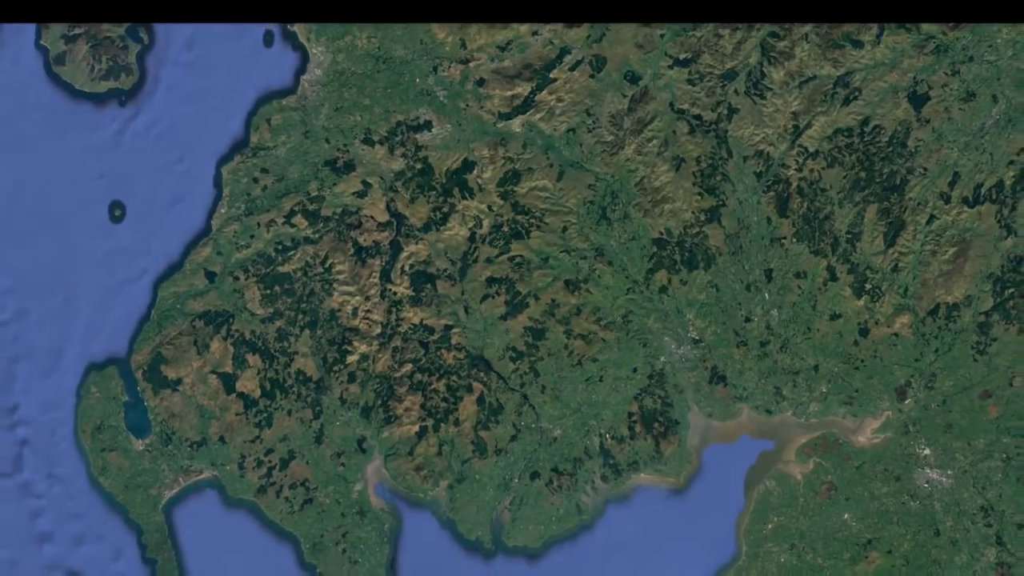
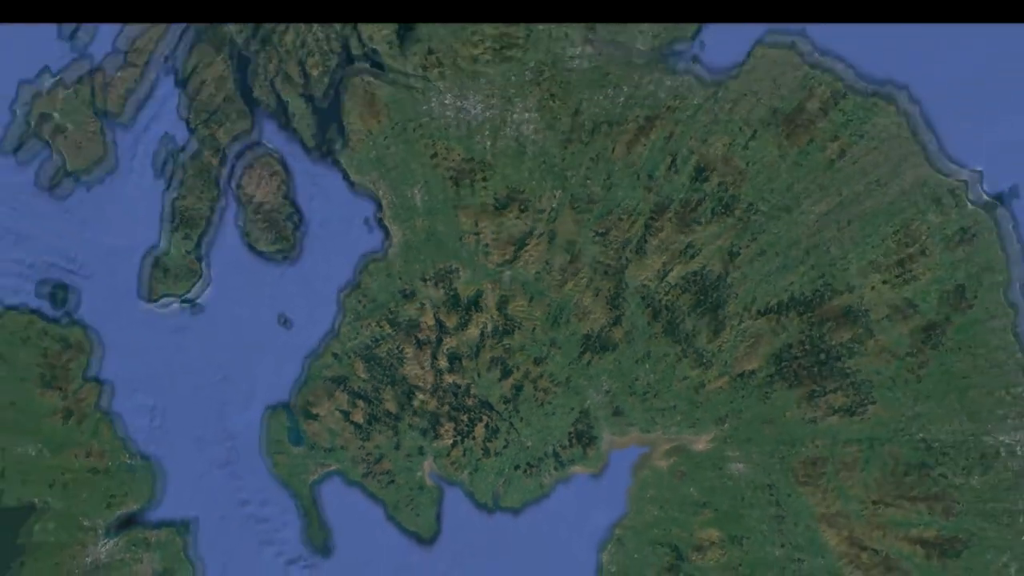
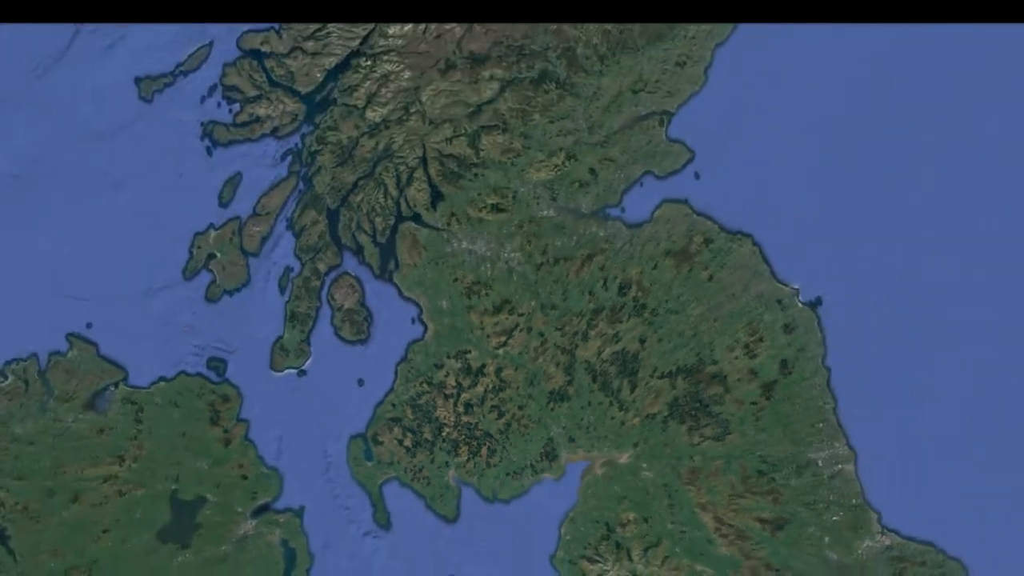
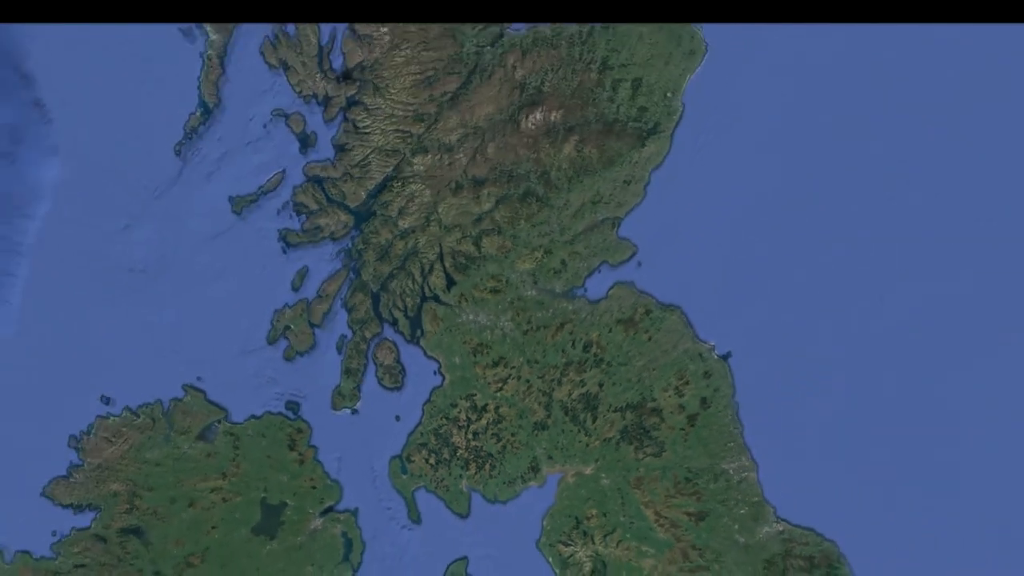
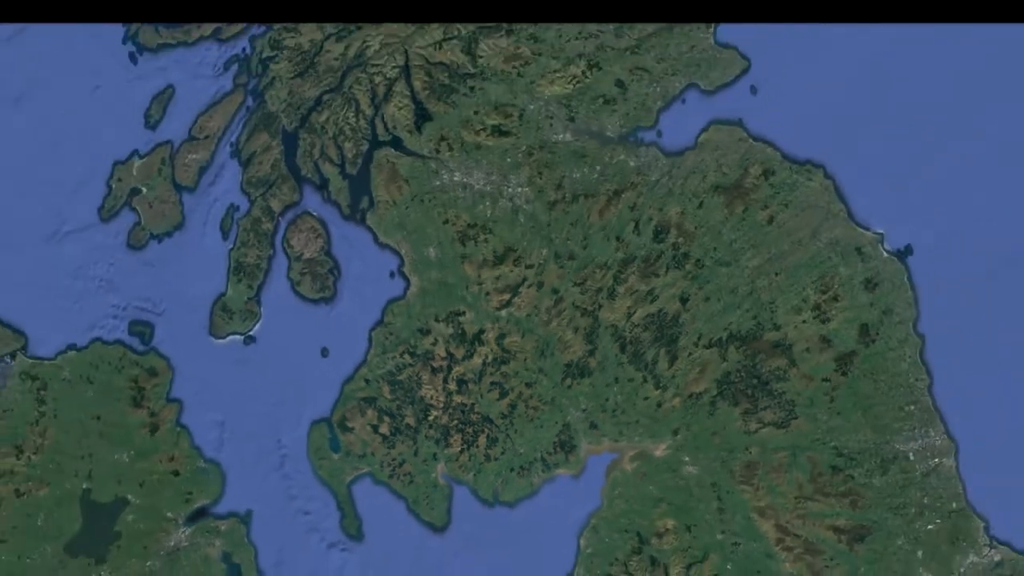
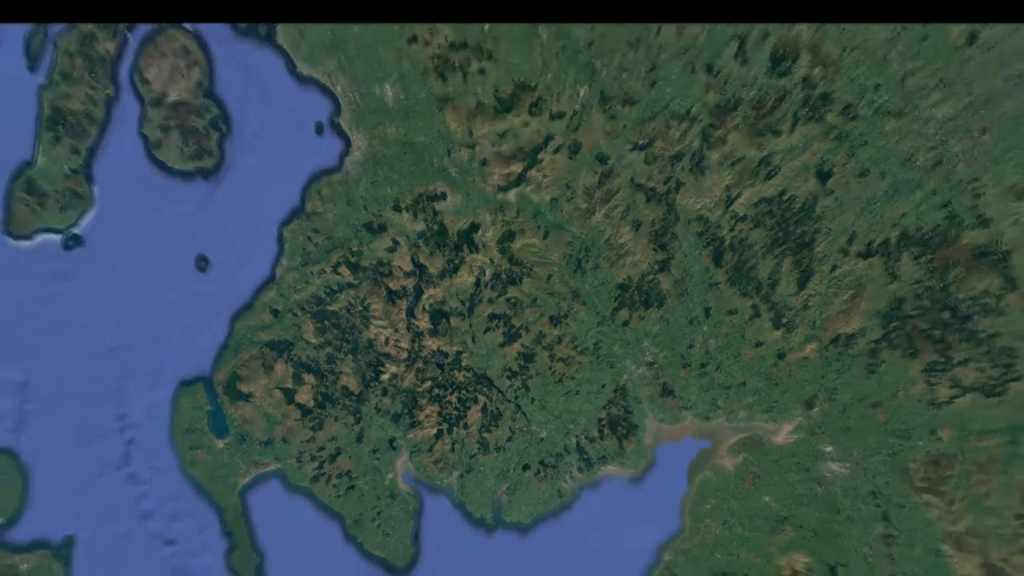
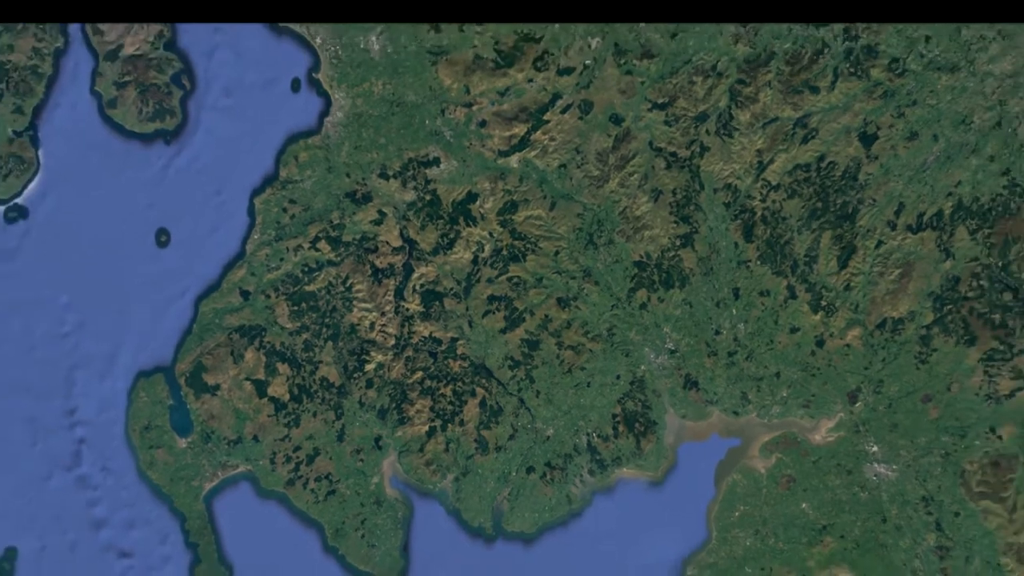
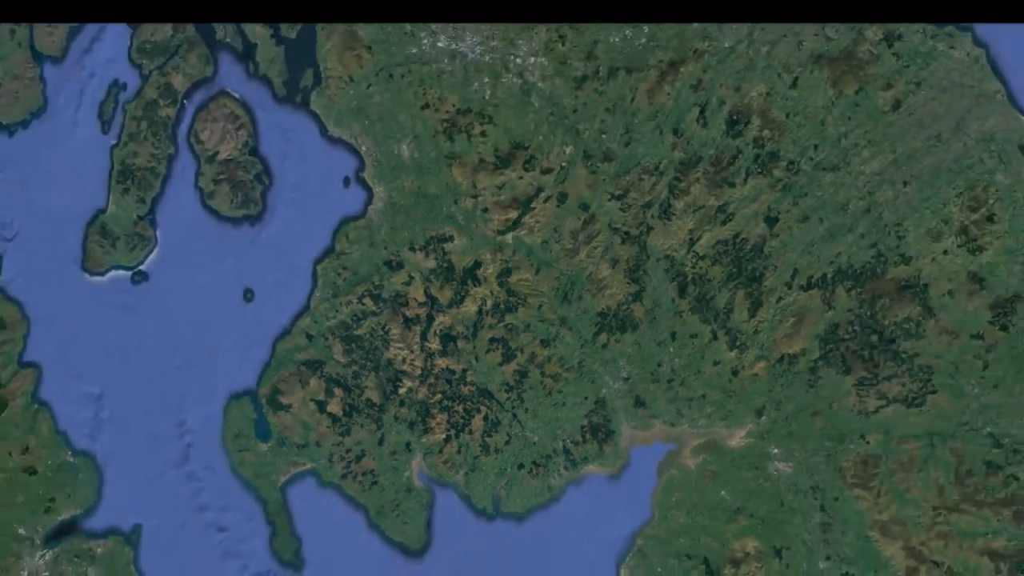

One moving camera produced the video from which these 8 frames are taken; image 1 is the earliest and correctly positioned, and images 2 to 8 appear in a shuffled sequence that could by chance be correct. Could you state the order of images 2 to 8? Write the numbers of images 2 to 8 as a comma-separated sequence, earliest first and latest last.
7, 6, 8, 2, 5, 3, 4
